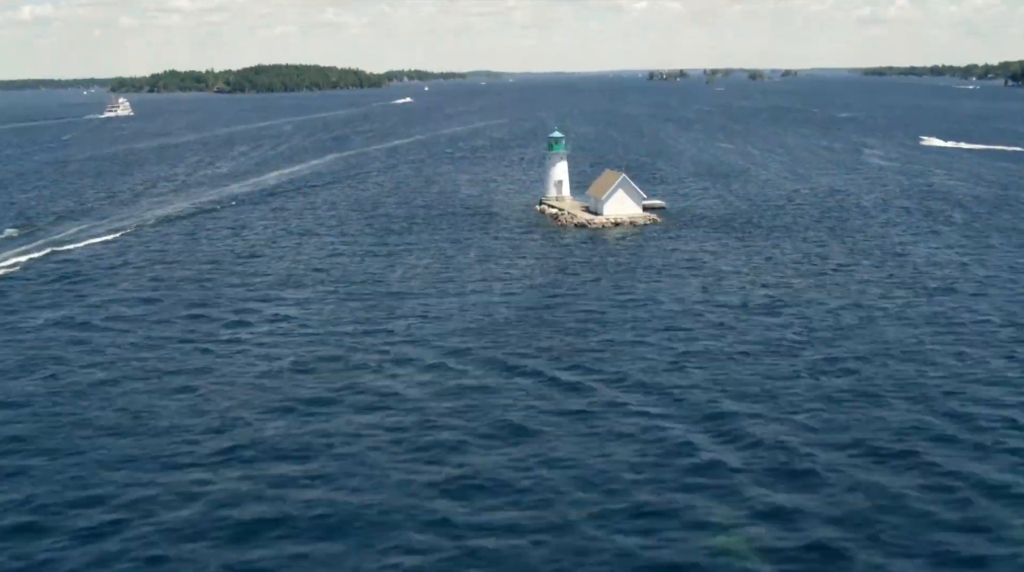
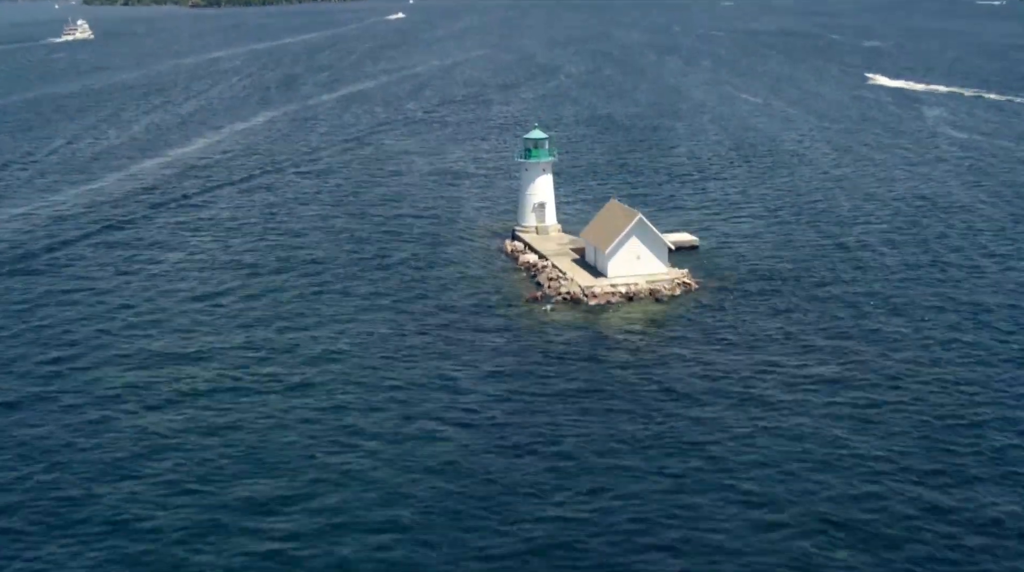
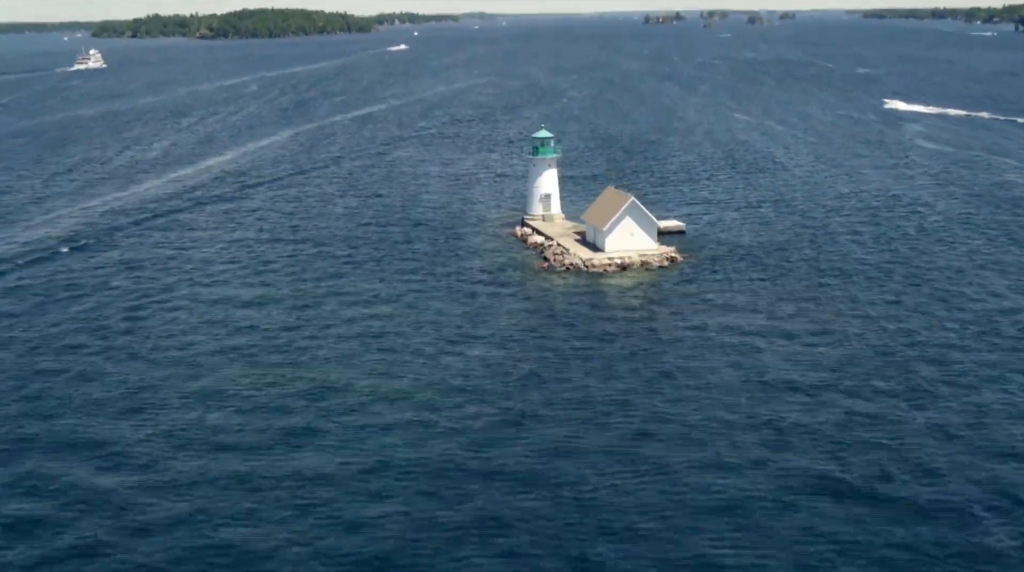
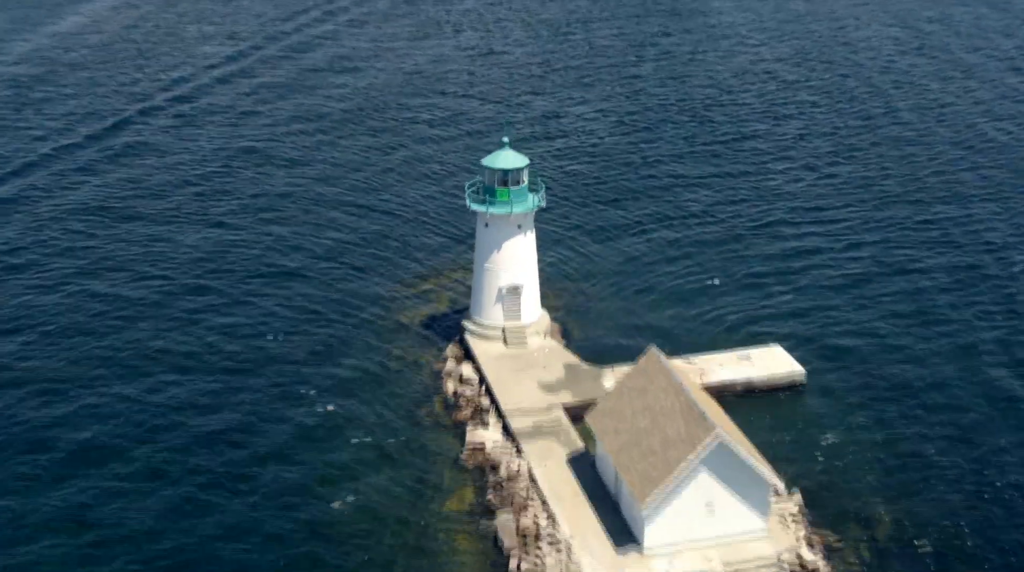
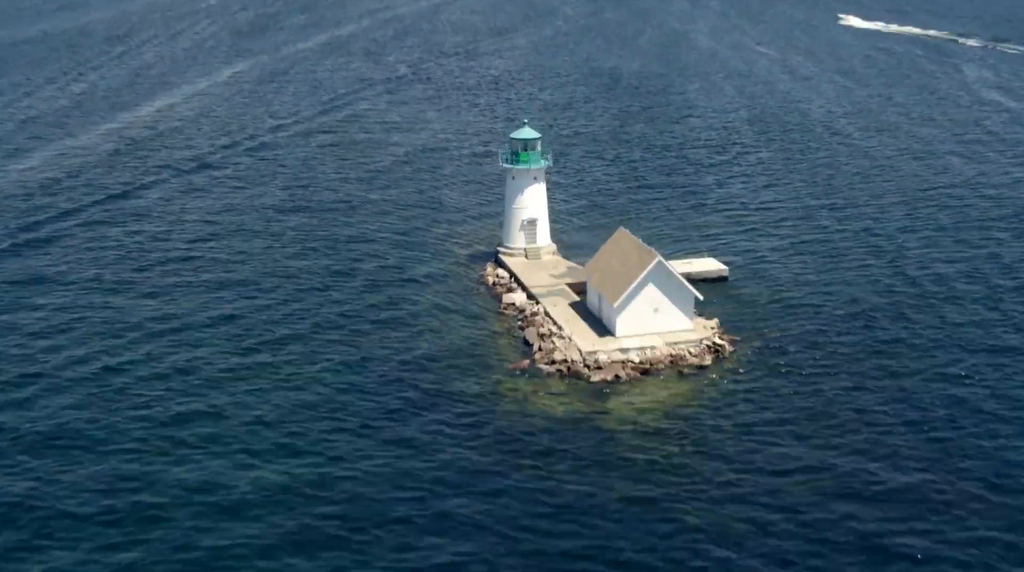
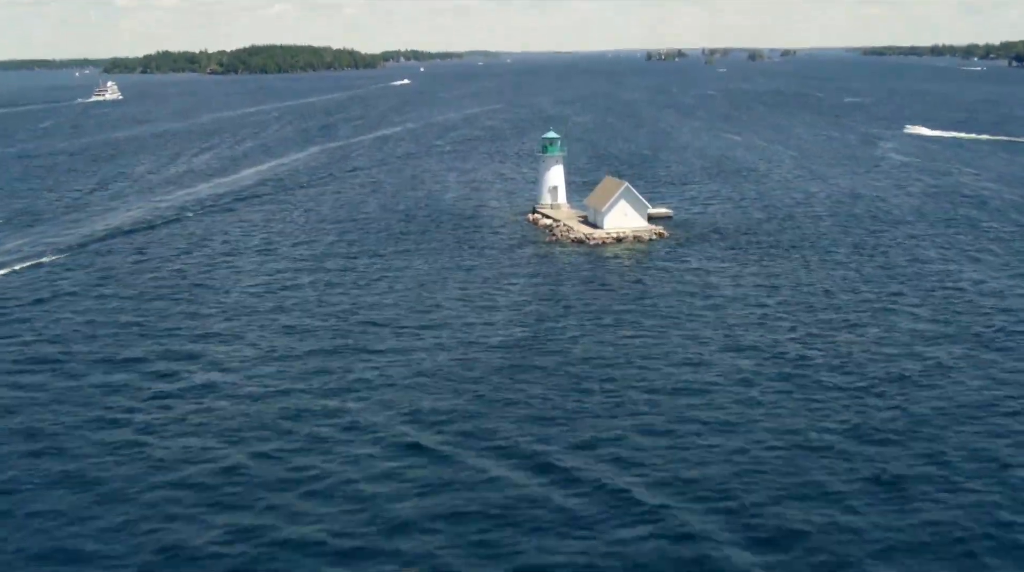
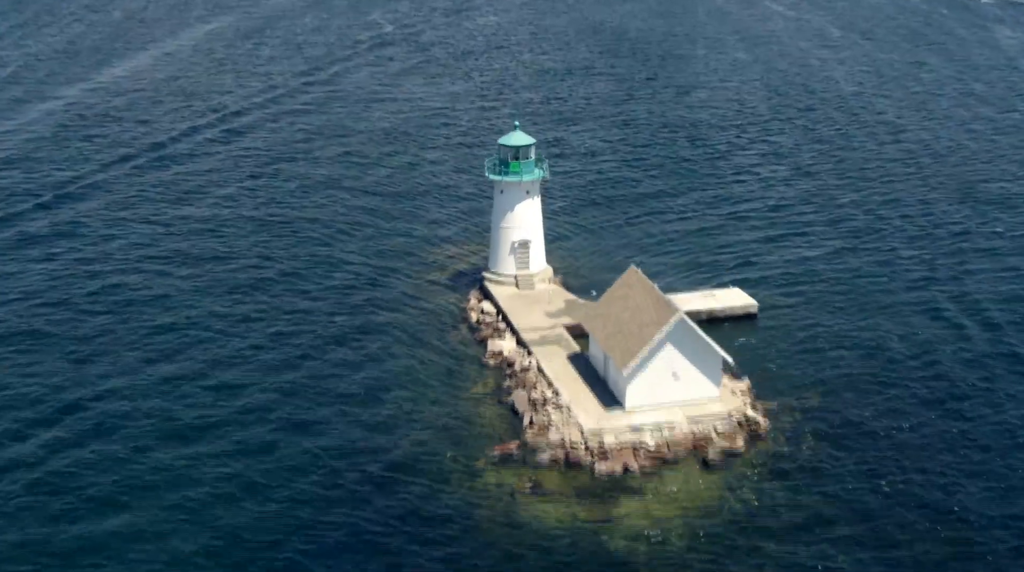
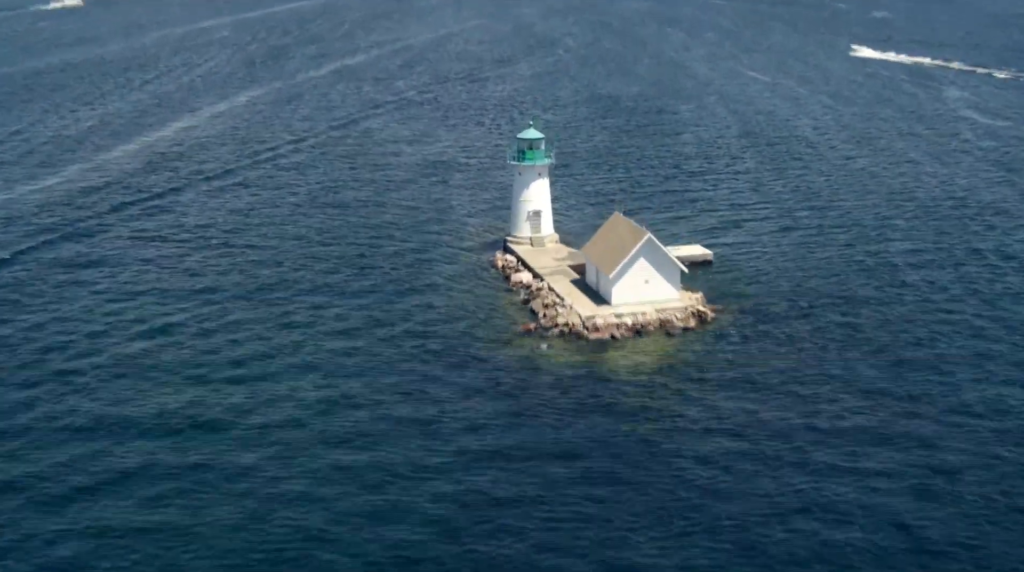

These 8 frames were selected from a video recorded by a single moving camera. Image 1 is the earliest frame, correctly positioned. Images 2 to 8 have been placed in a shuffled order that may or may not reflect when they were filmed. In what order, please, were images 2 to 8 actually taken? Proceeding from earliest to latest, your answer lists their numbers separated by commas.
6, 3, 2, 8, 5, 7, 4
